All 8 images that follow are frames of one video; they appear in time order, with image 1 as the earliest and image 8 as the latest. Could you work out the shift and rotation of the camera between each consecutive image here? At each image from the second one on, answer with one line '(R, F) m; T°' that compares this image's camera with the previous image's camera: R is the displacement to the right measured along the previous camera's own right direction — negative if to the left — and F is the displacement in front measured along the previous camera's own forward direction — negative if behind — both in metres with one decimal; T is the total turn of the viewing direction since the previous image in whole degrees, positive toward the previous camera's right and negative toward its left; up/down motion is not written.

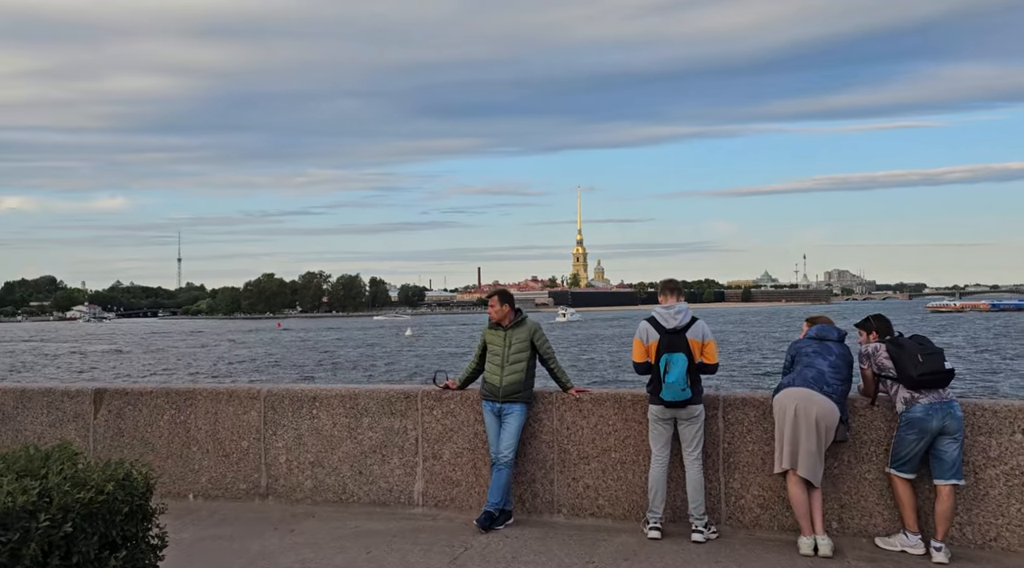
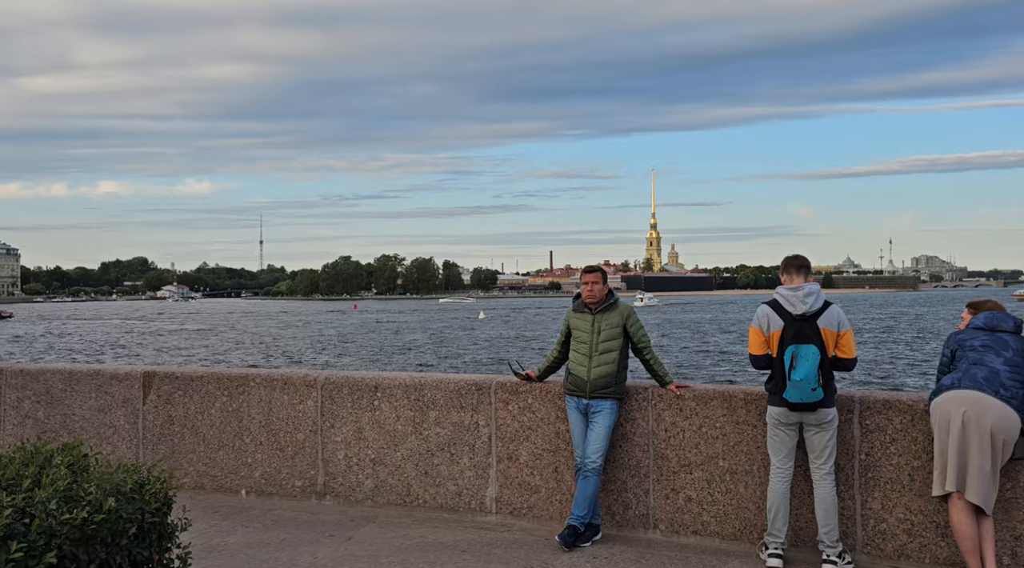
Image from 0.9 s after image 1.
(-0.1, +0.5) m; -5°
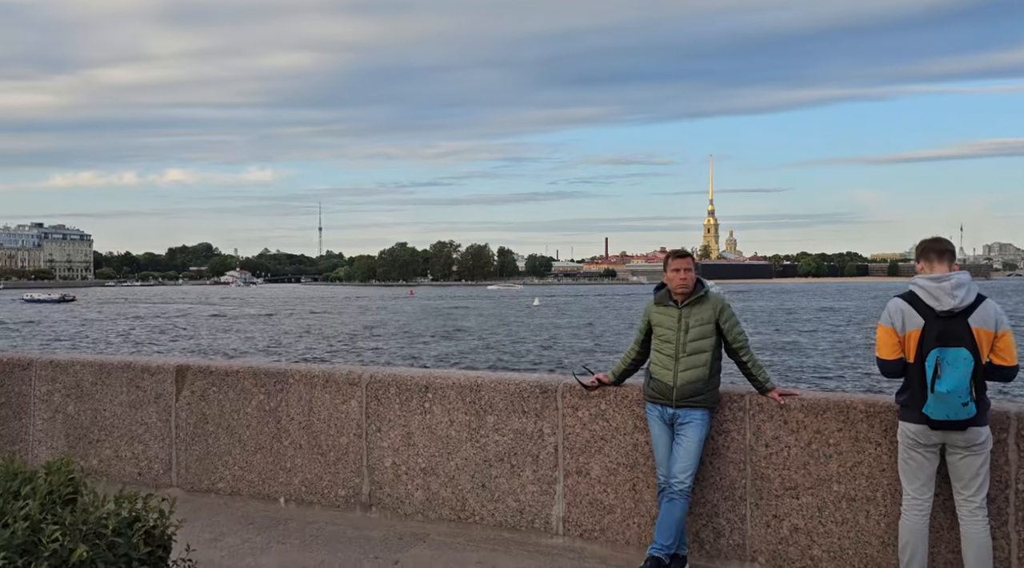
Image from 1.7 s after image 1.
(-0.1, +0.4) m; -4°
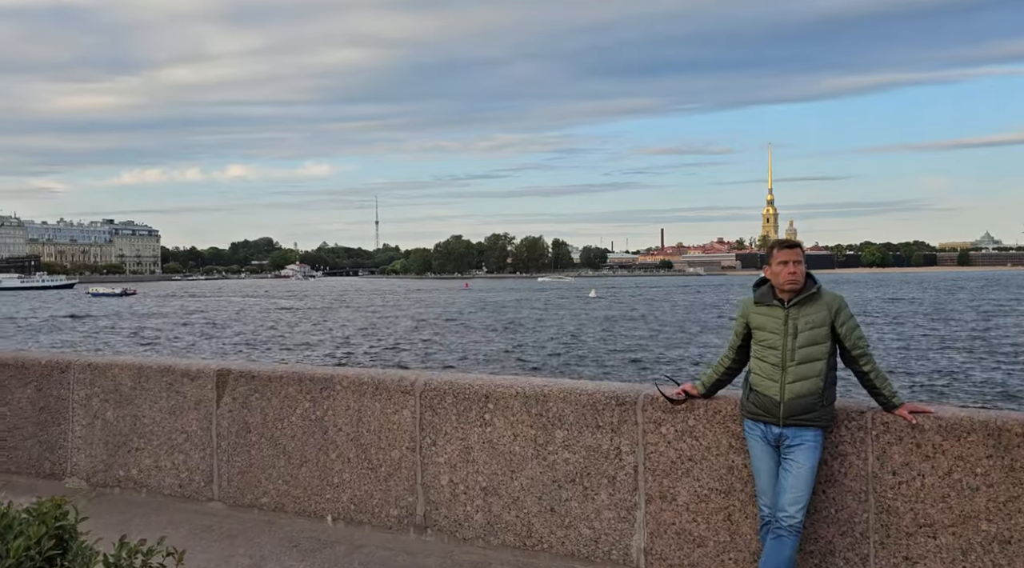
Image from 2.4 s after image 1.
(-0.1, +0.4) m; -4°
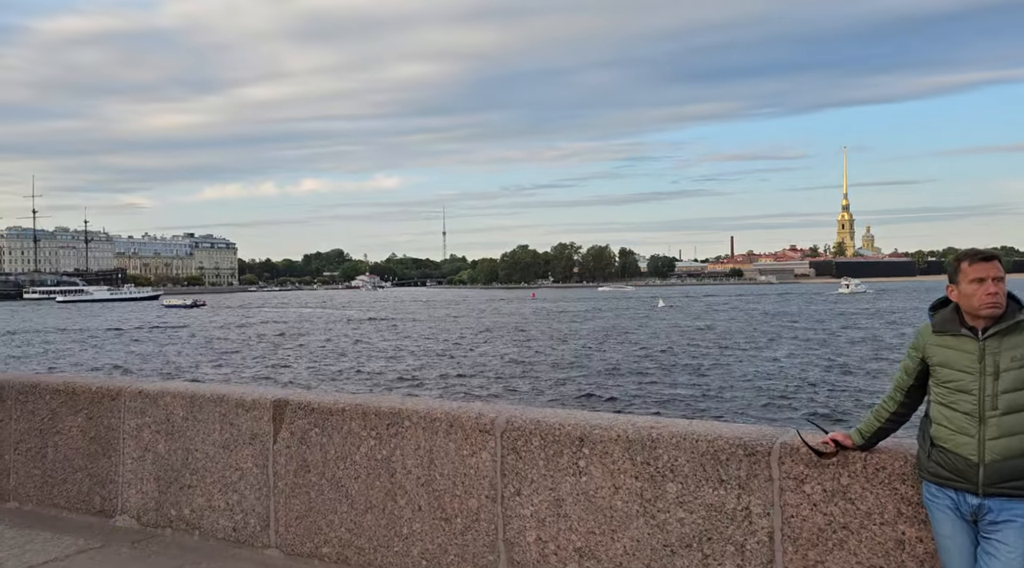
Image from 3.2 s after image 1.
(-0.1, +0.4) m; -4°
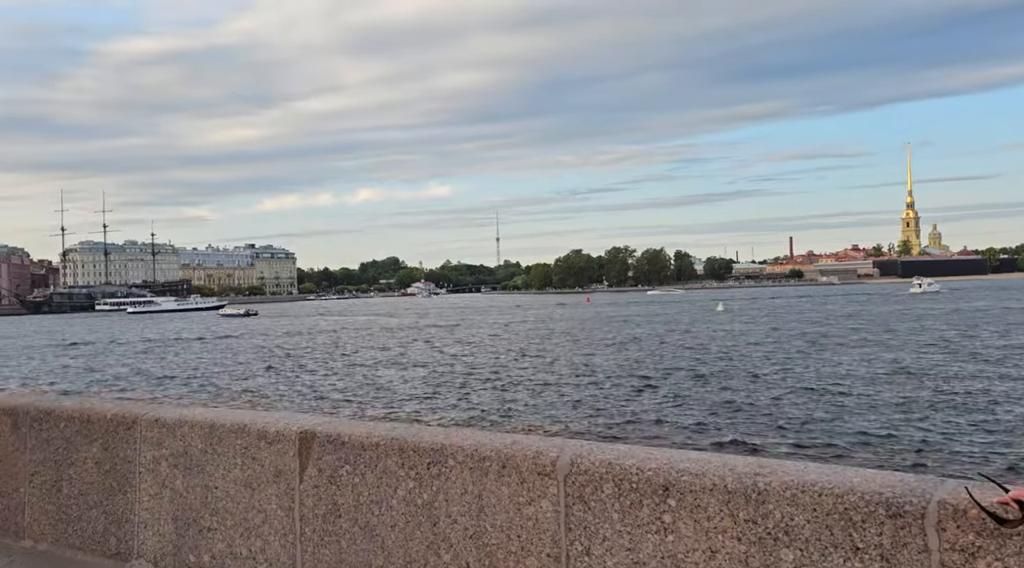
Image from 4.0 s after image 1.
(0.0, +0.5) m; -4°
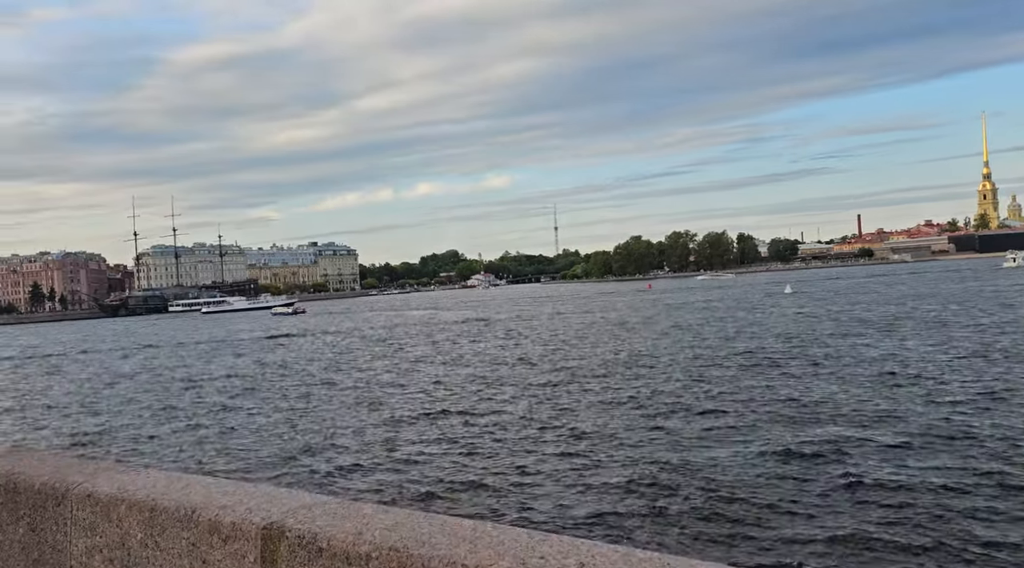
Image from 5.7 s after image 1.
(0.0, +0.9) m; -4°
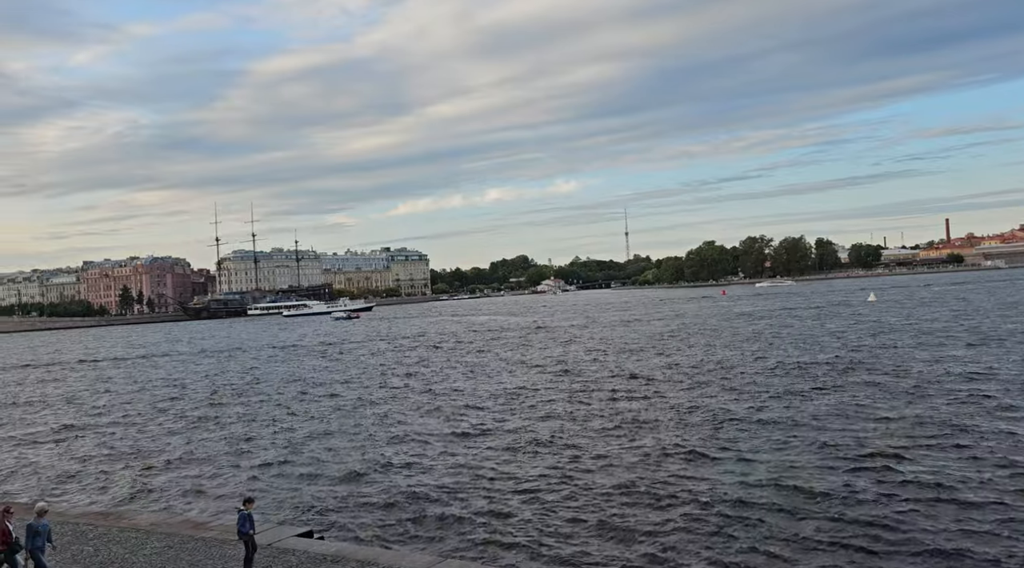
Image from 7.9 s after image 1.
(0.0, +1.3) m; -5°
